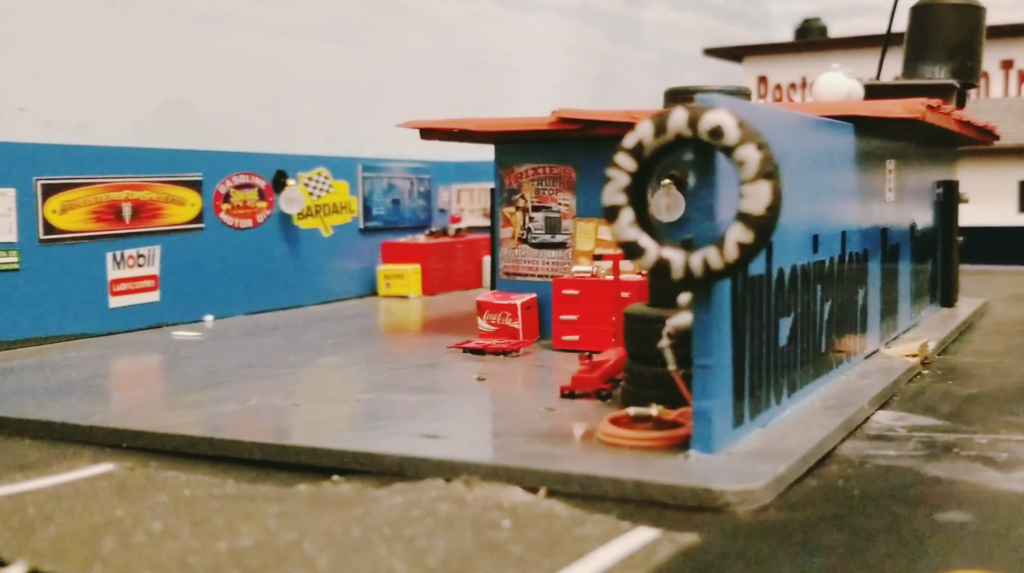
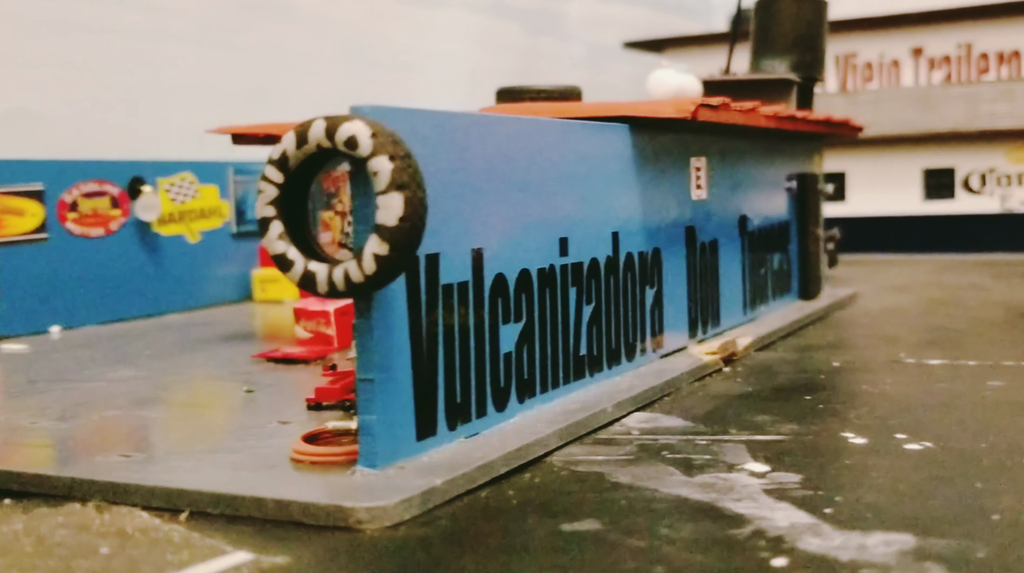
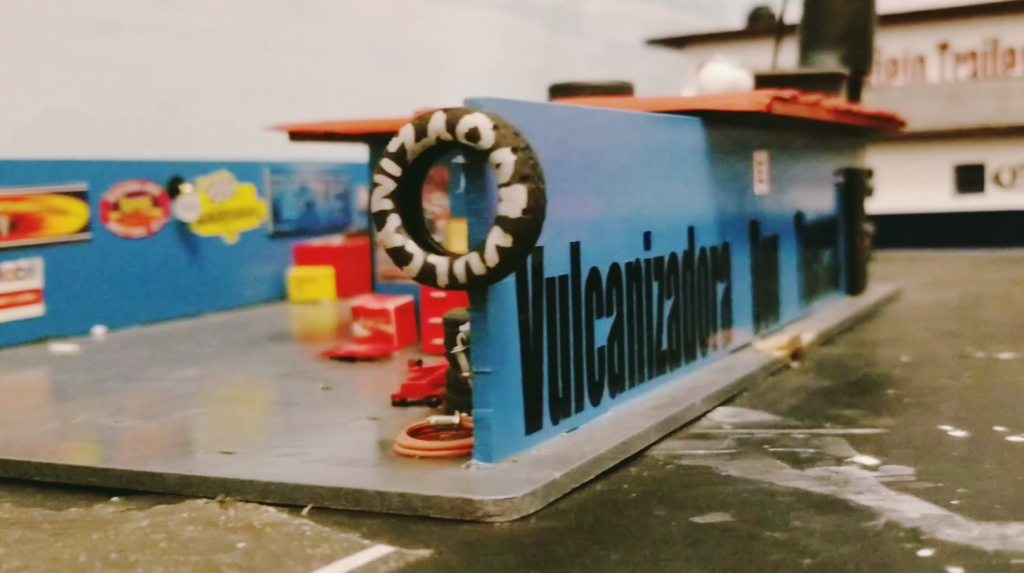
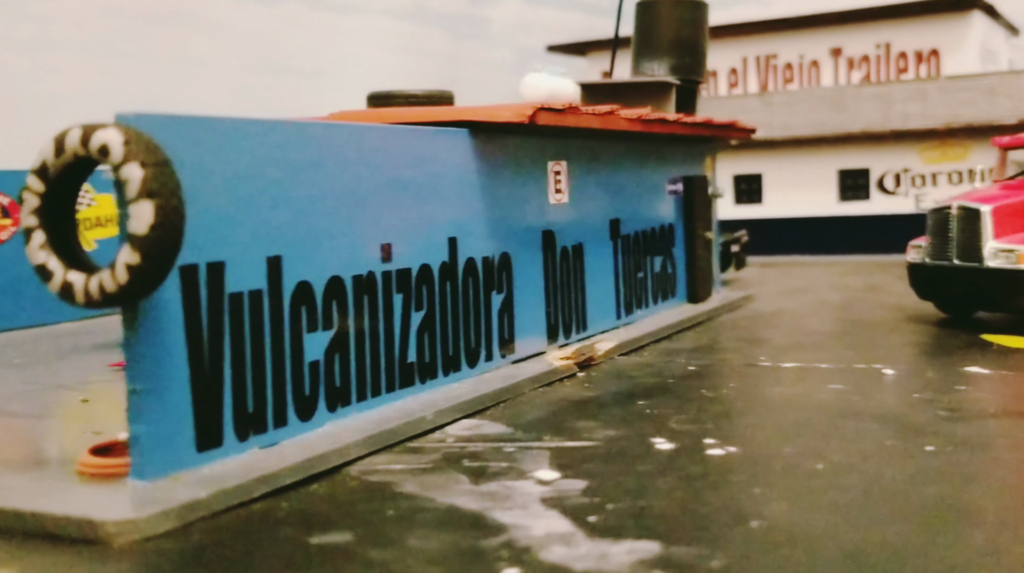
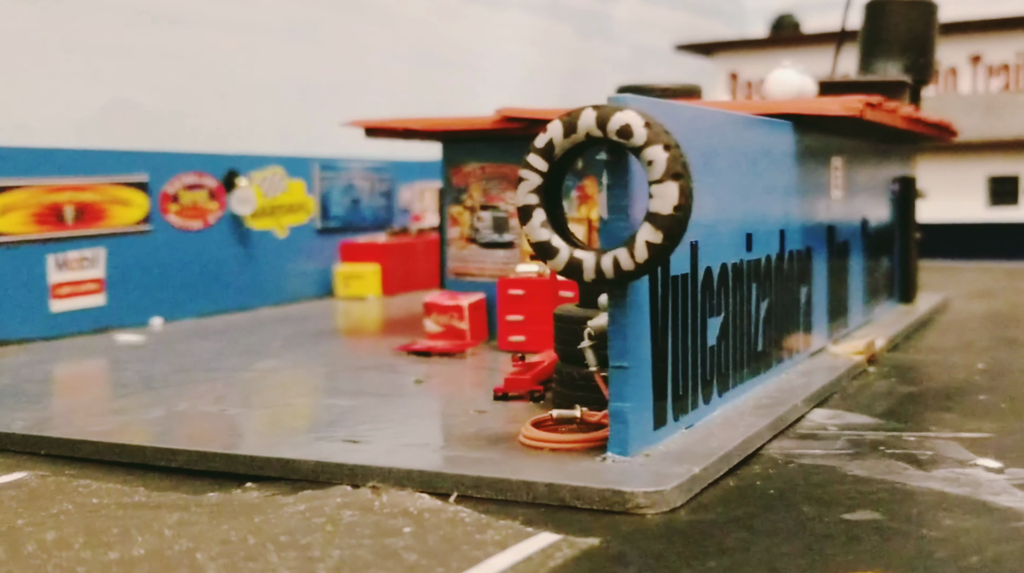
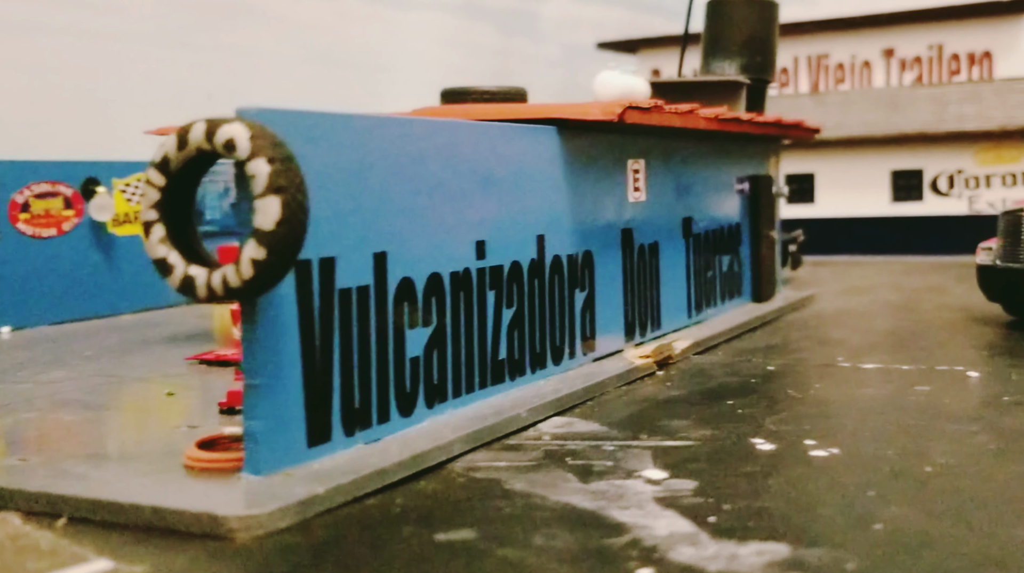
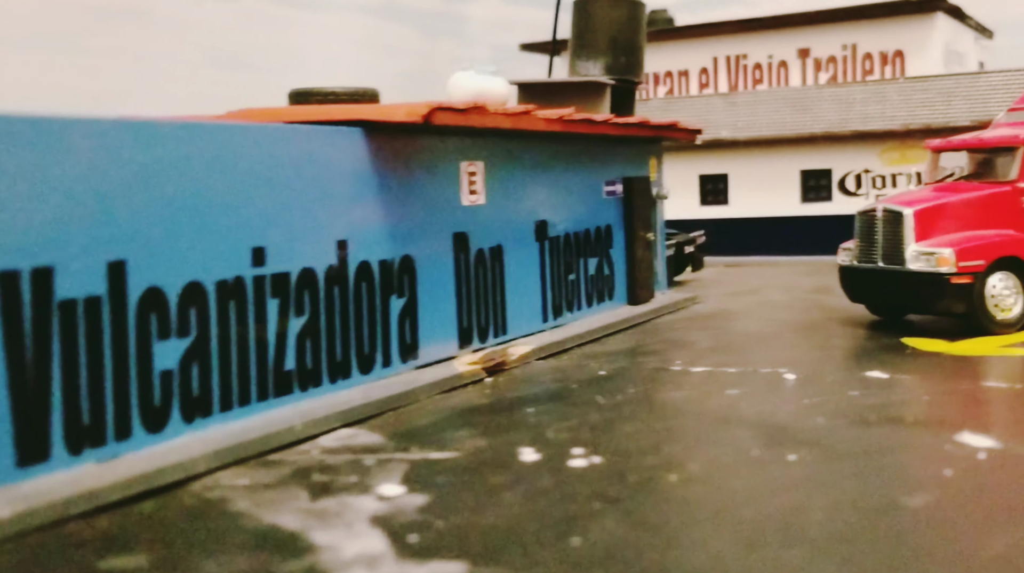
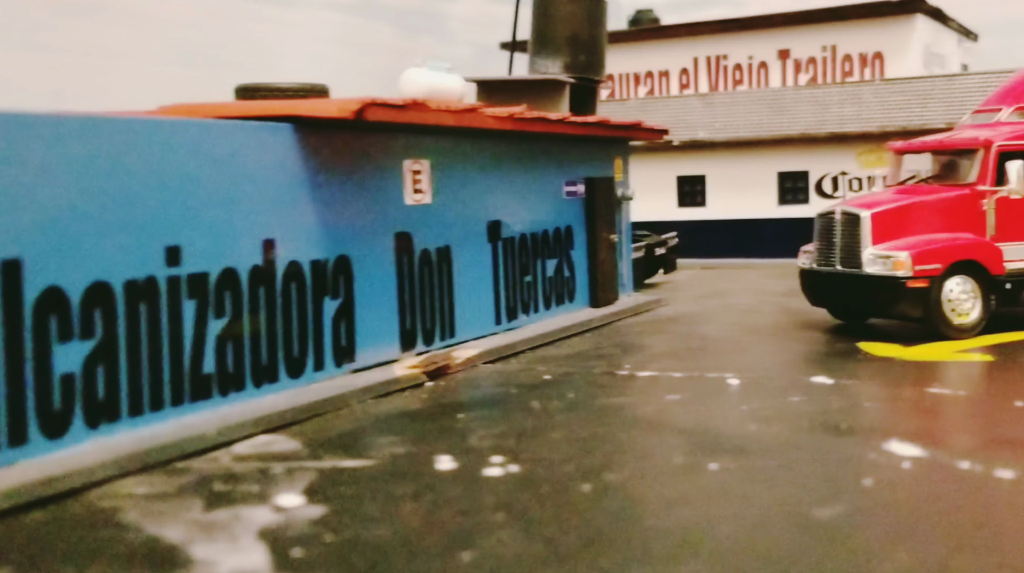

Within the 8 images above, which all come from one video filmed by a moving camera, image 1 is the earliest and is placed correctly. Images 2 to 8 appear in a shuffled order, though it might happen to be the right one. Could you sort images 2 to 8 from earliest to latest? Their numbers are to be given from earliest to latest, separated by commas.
5, 3, 2, 6, 4, 7, 8
